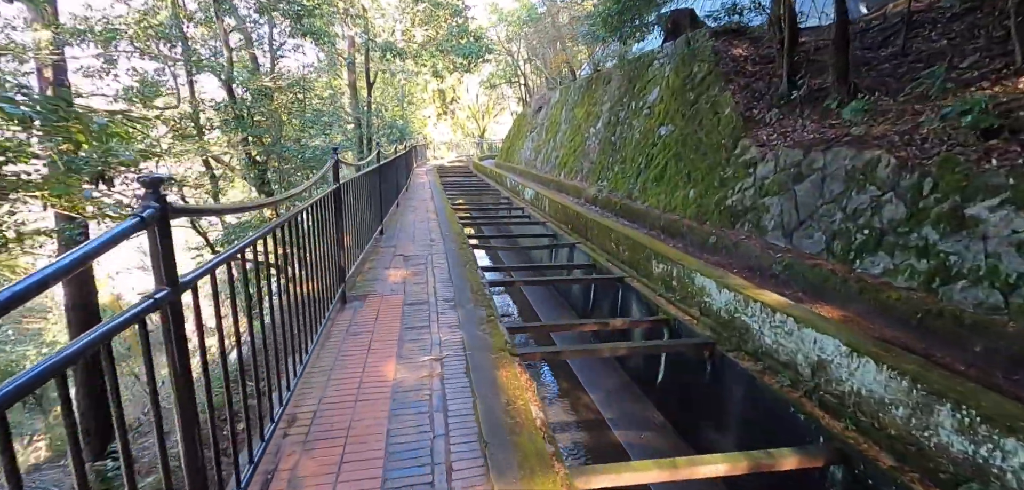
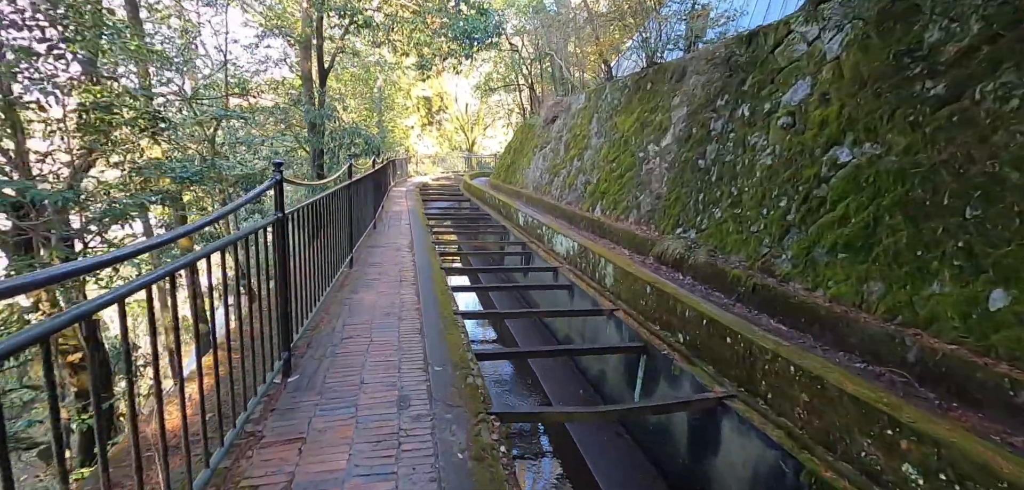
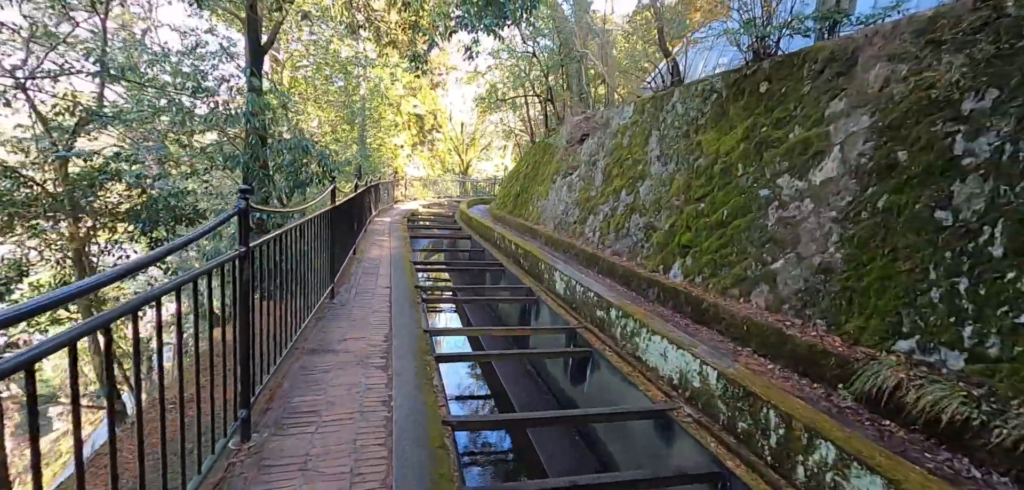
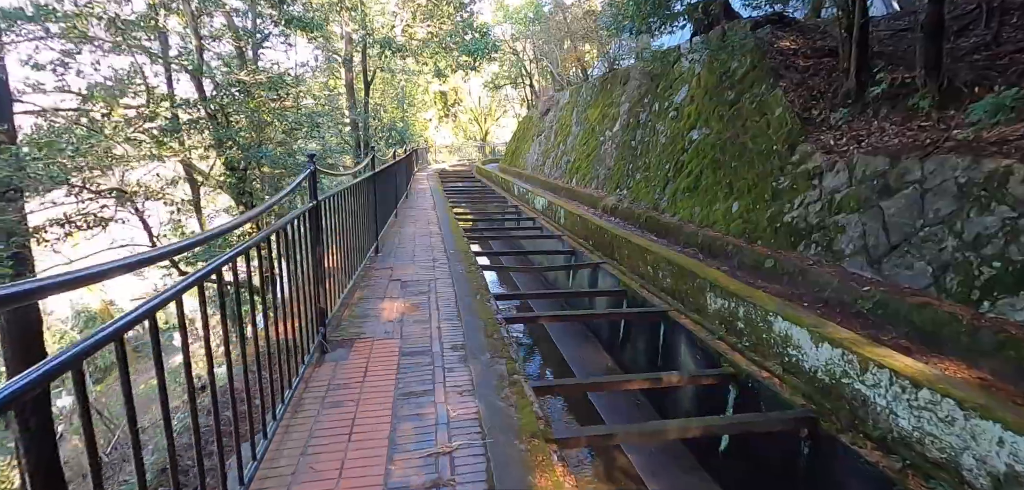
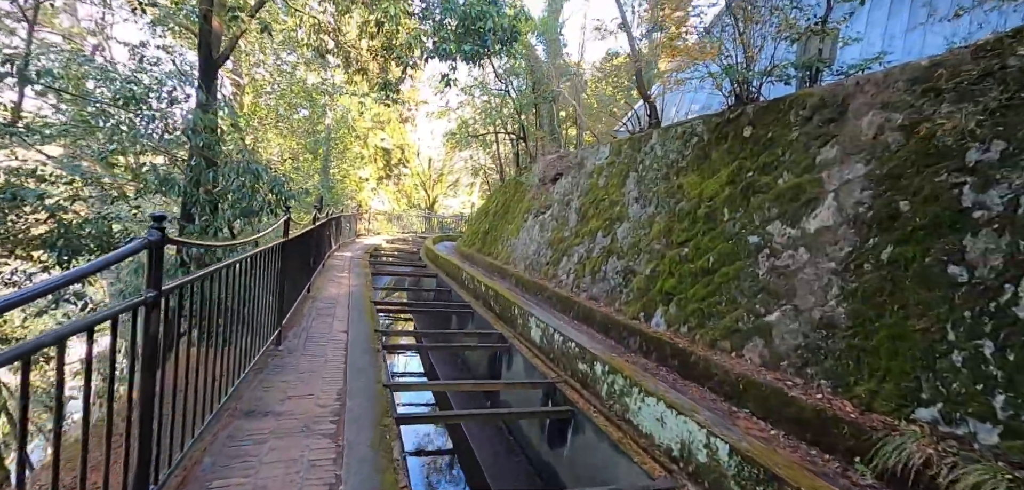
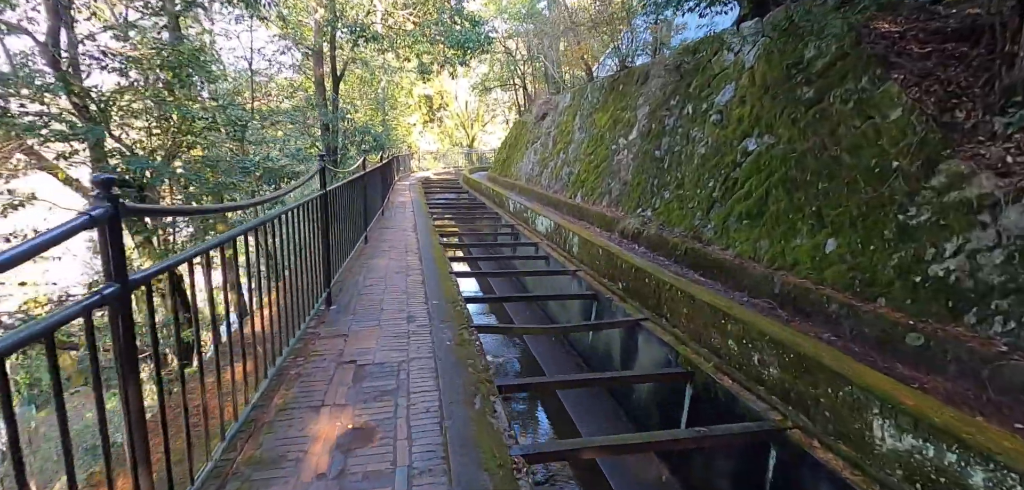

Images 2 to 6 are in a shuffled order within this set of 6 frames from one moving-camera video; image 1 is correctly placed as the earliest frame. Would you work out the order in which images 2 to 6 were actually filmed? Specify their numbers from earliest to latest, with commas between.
4, 6, 2, 3, 5
